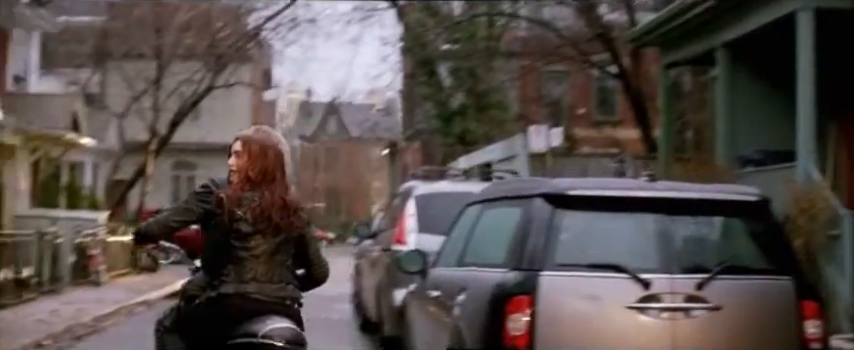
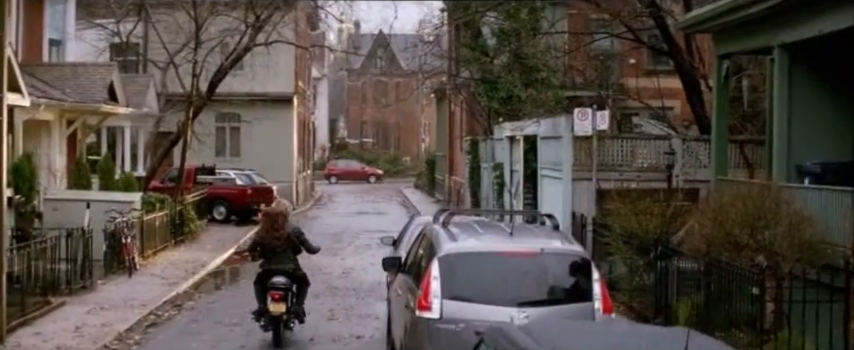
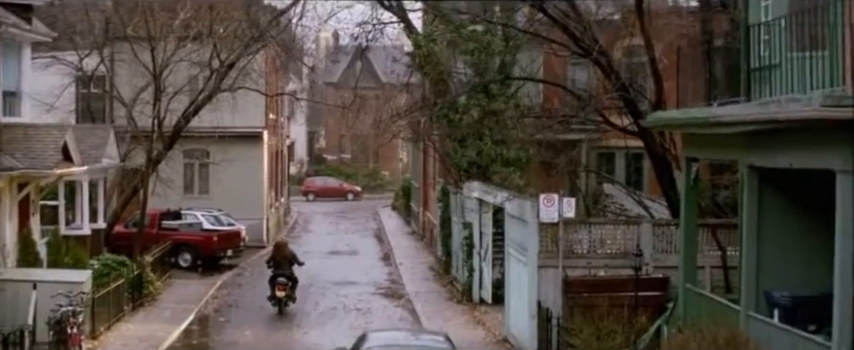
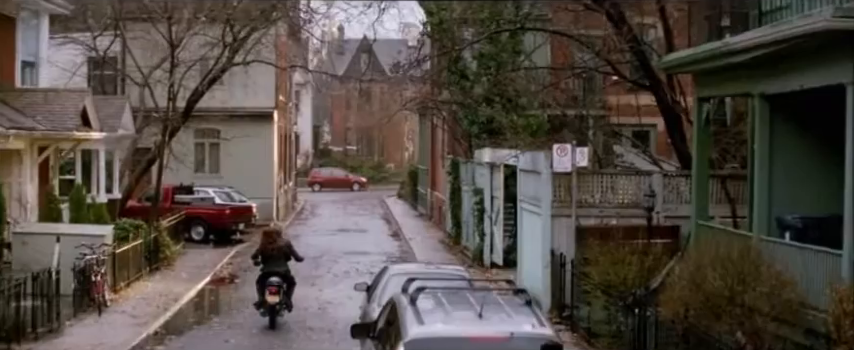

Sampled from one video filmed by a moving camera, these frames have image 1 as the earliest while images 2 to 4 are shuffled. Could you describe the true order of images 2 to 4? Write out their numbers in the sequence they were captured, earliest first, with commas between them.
2, 4, 3
